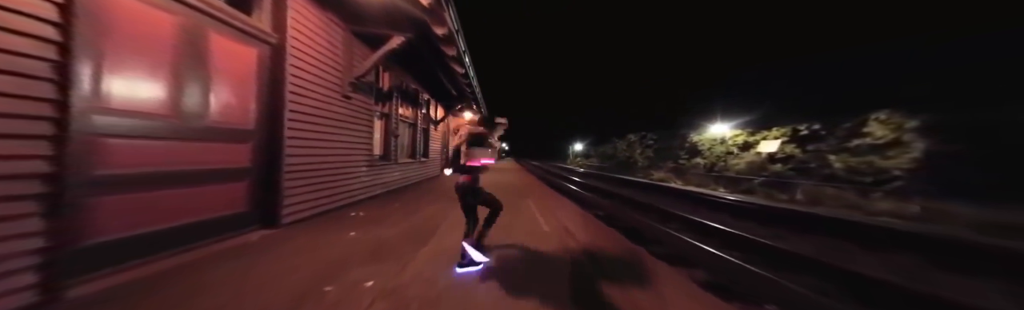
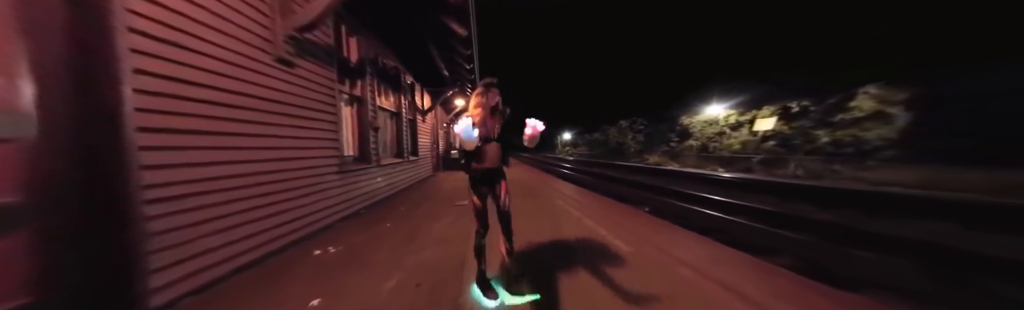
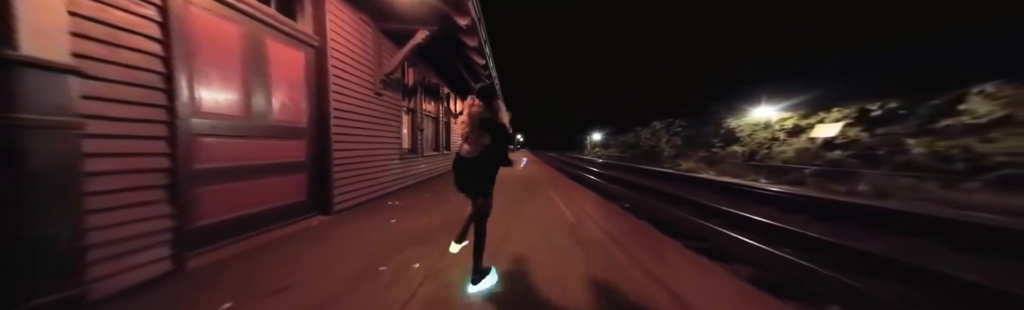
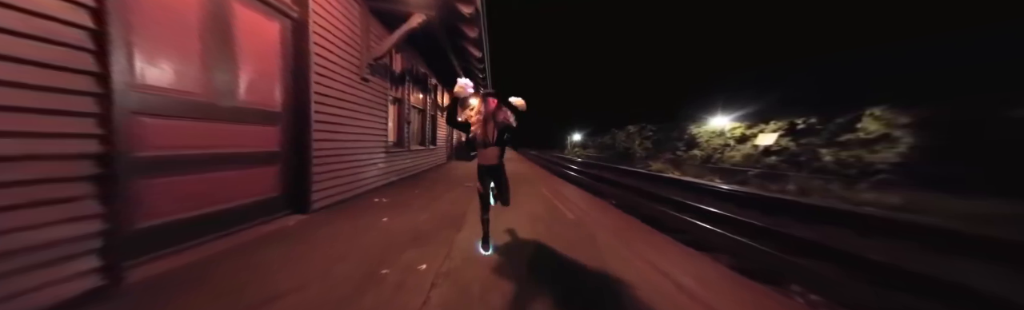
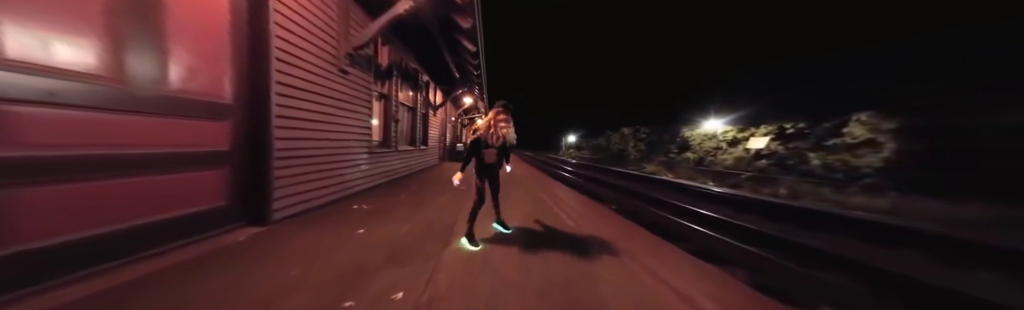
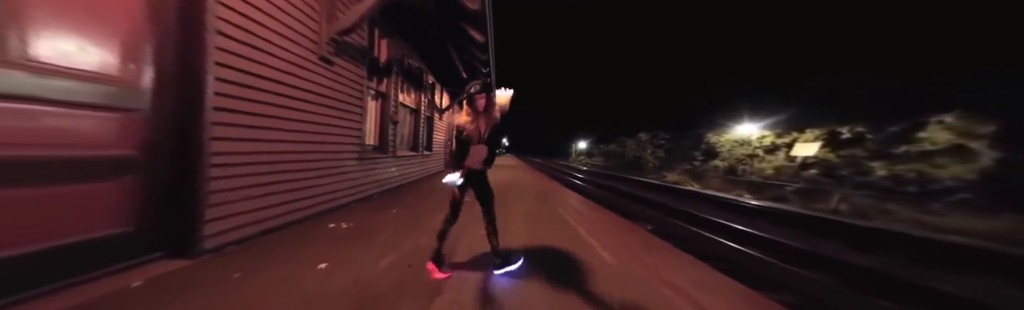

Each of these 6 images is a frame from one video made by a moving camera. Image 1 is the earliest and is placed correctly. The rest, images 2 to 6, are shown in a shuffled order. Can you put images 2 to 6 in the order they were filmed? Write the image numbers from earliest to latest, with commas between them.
3, 4, 5, 2, 6
